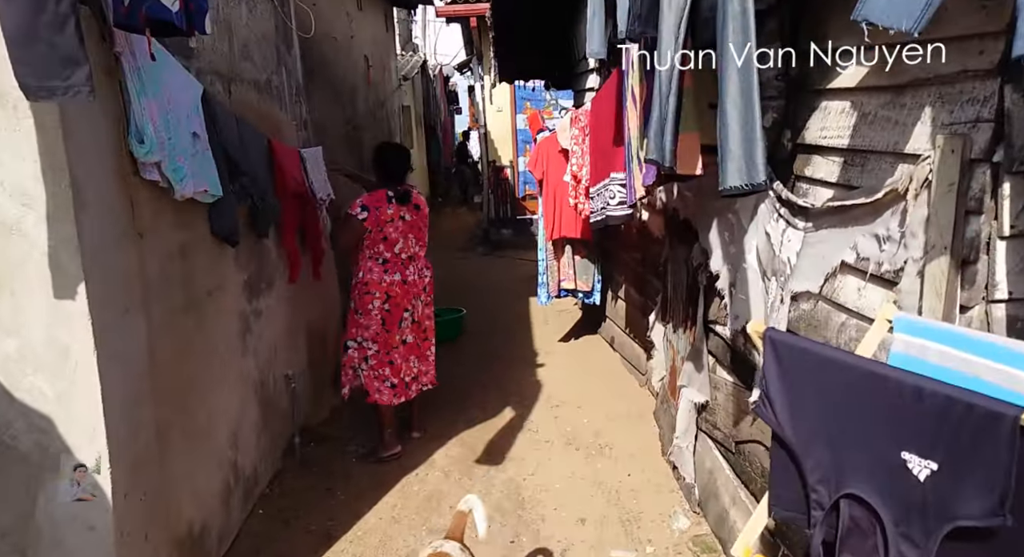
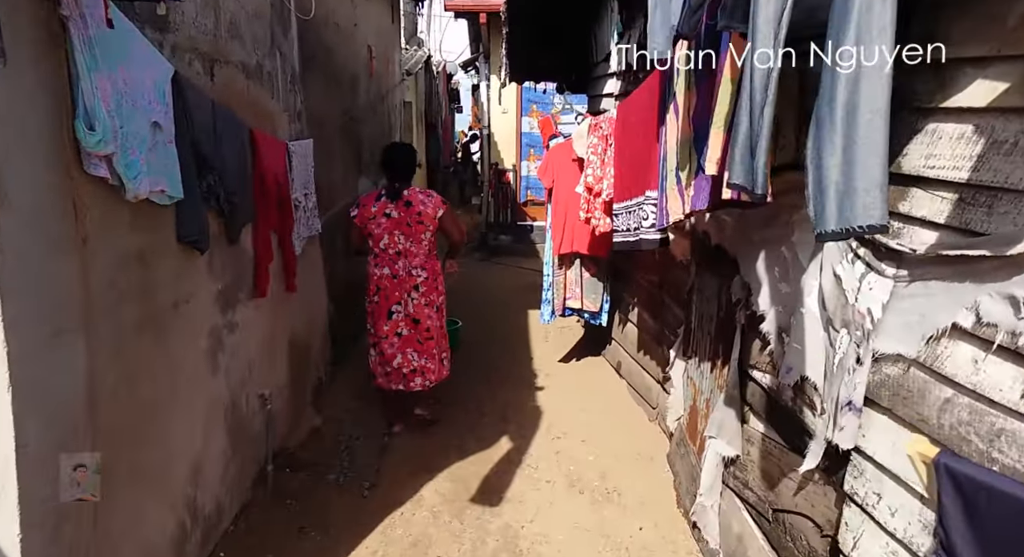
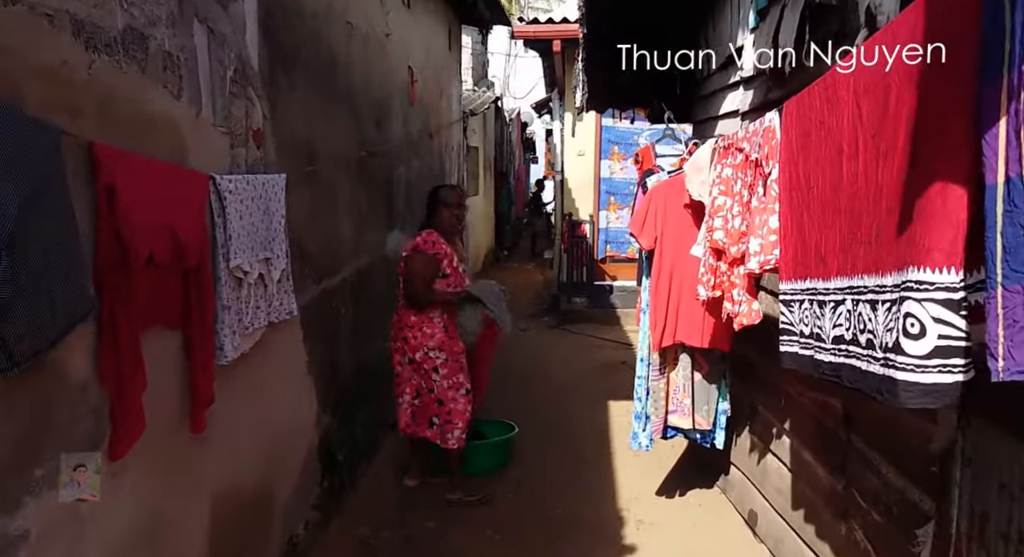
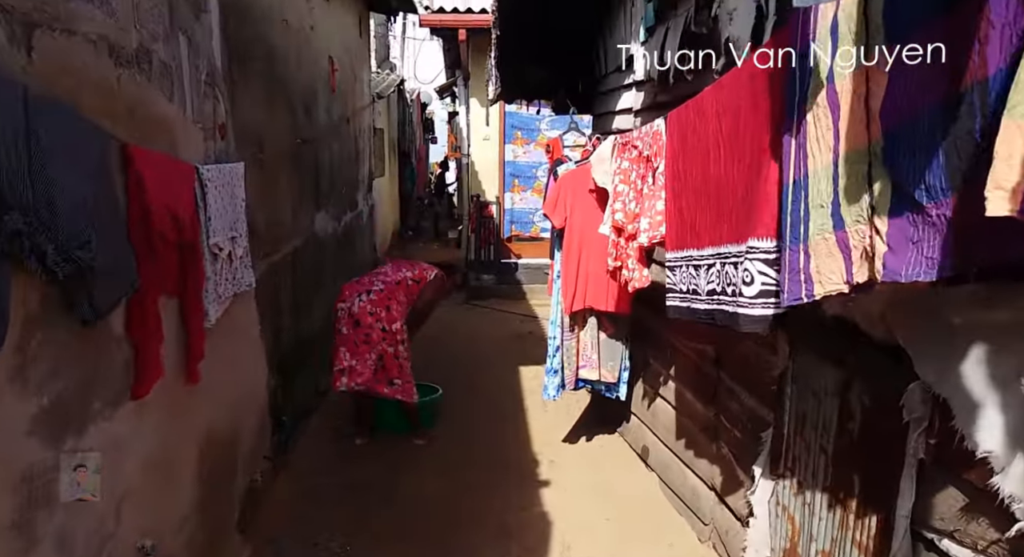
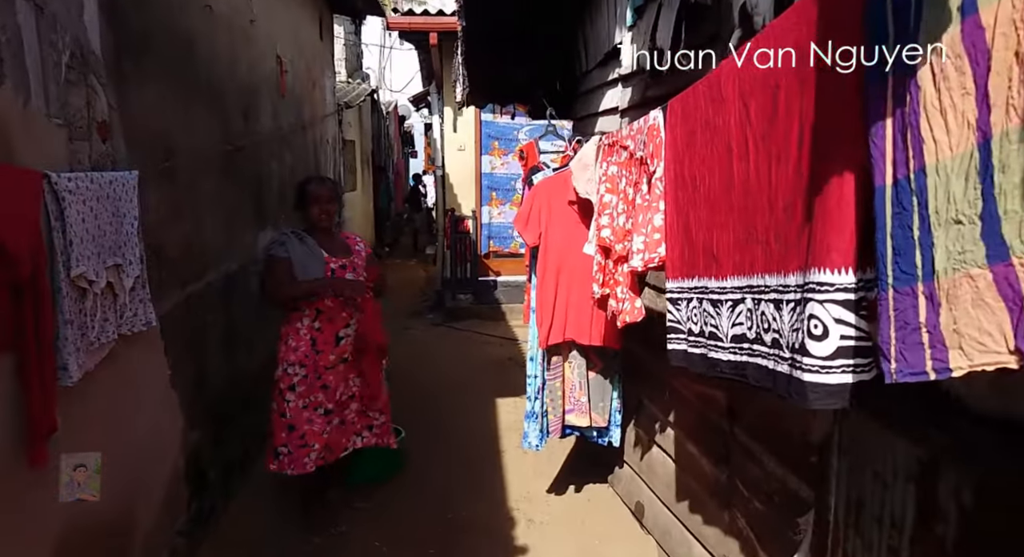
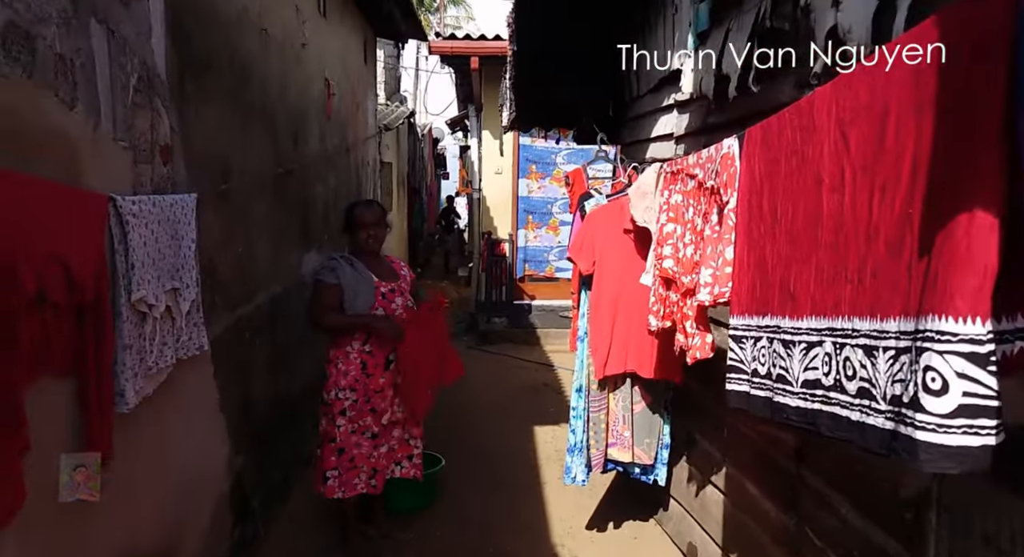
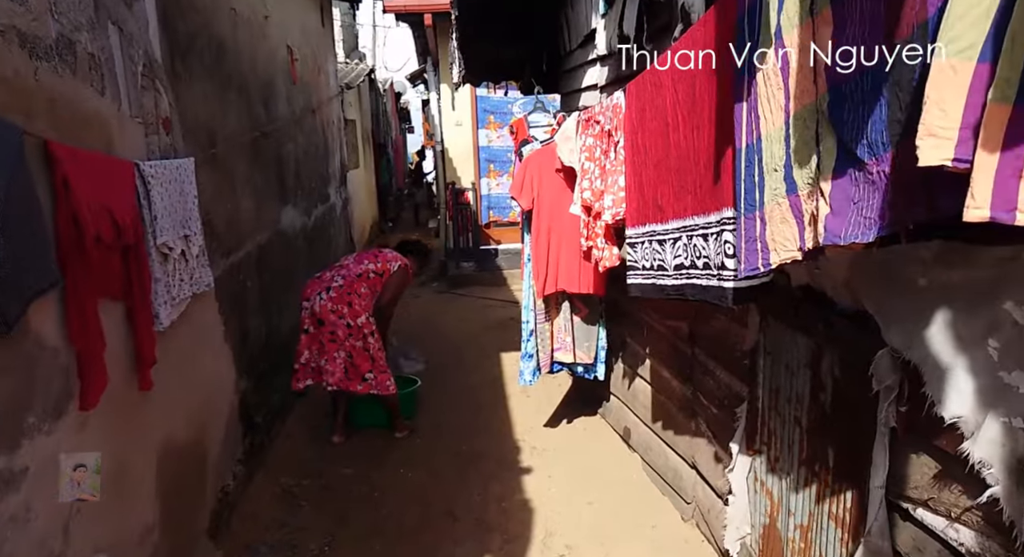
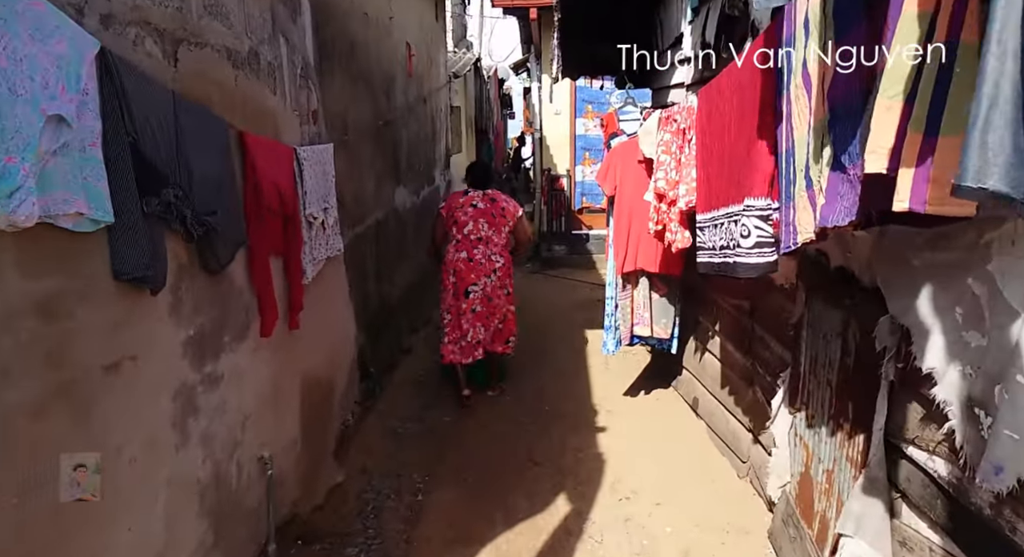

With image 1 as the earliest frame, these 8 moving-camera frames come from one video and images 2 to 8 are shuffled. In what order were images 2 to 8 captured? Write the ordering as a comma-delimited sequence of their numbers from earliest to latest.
2, 8, 4, 7, 3, 5, 6
